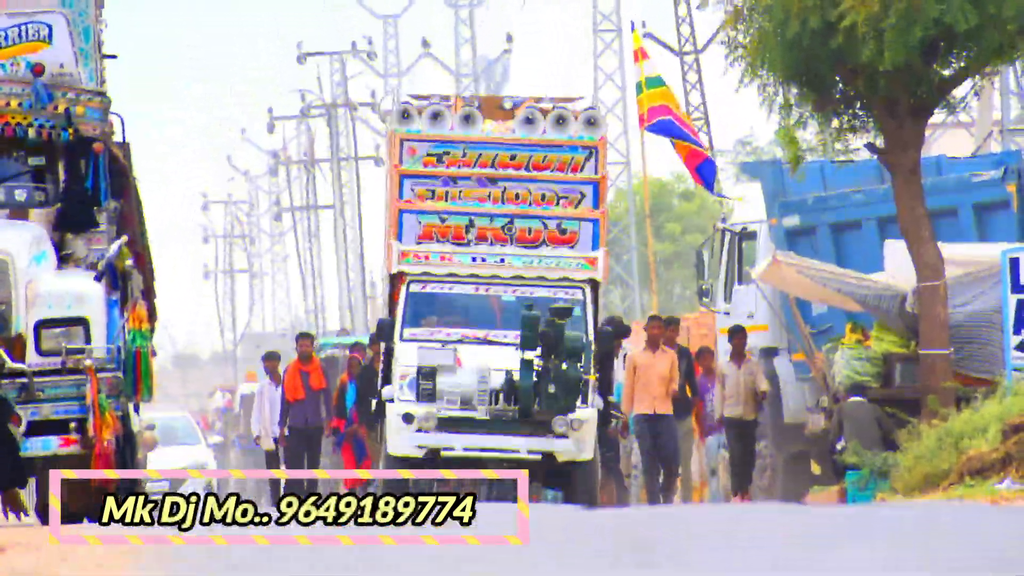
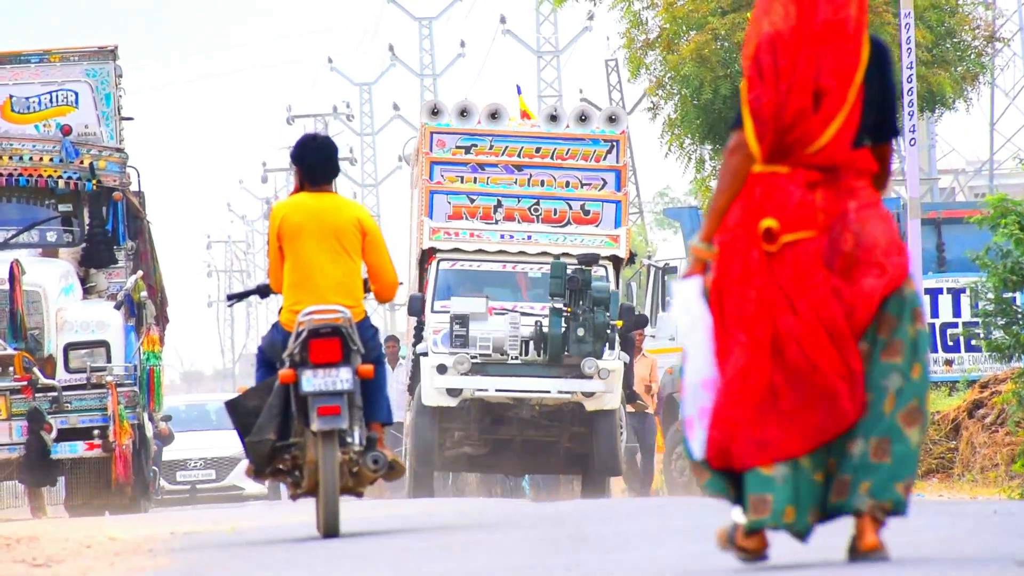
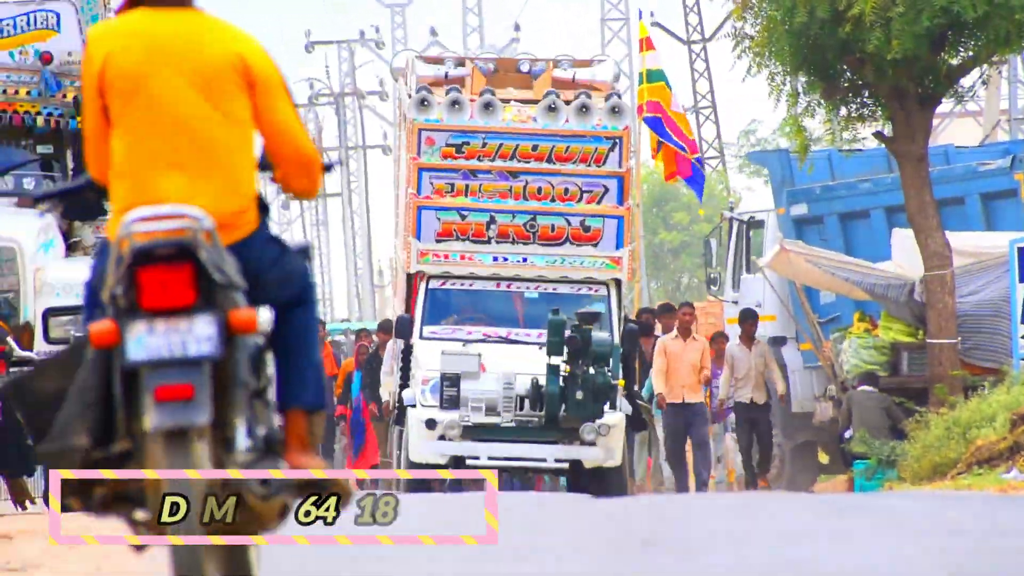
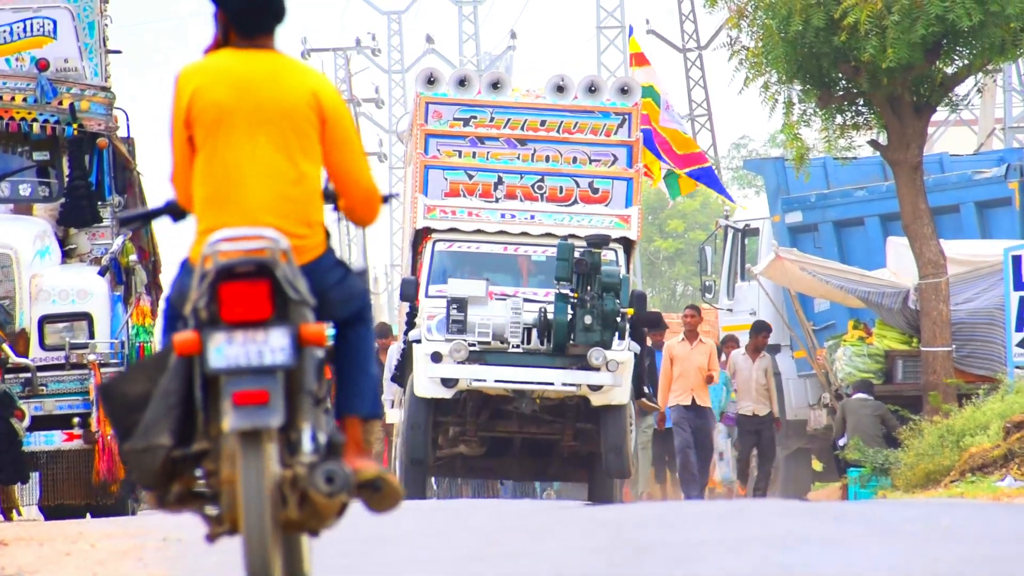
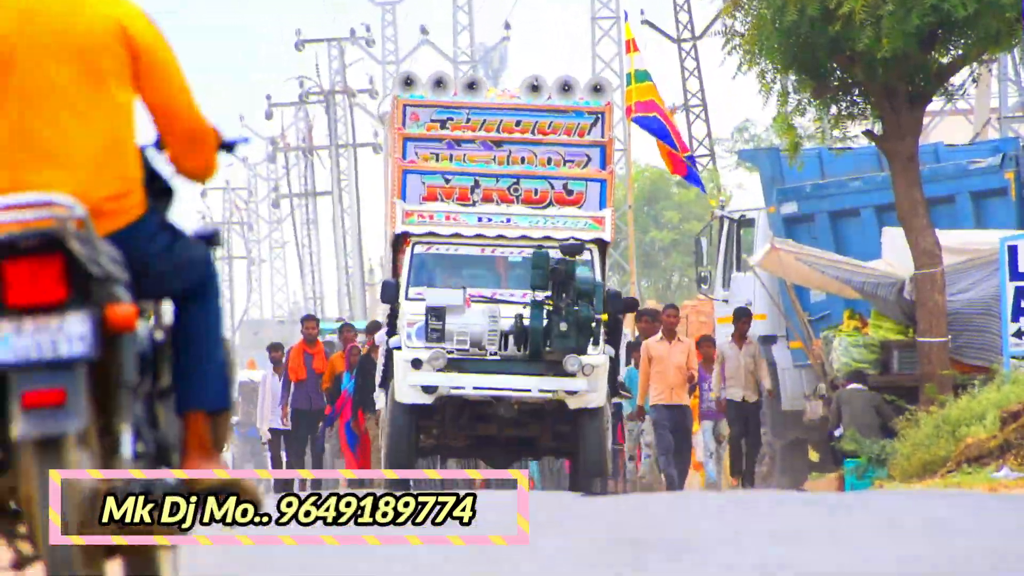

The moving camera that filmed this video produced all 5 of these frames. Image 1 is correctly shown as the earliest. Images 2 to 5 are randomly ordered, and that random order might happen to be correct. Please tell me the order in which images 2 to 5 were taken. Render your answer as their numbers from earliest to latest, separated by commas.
5, 3, 4, 2
